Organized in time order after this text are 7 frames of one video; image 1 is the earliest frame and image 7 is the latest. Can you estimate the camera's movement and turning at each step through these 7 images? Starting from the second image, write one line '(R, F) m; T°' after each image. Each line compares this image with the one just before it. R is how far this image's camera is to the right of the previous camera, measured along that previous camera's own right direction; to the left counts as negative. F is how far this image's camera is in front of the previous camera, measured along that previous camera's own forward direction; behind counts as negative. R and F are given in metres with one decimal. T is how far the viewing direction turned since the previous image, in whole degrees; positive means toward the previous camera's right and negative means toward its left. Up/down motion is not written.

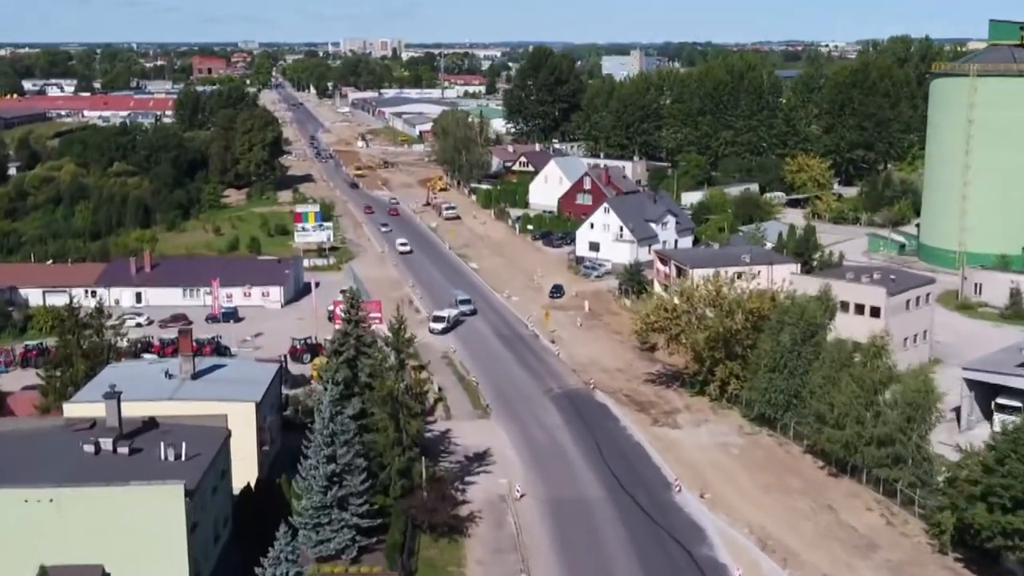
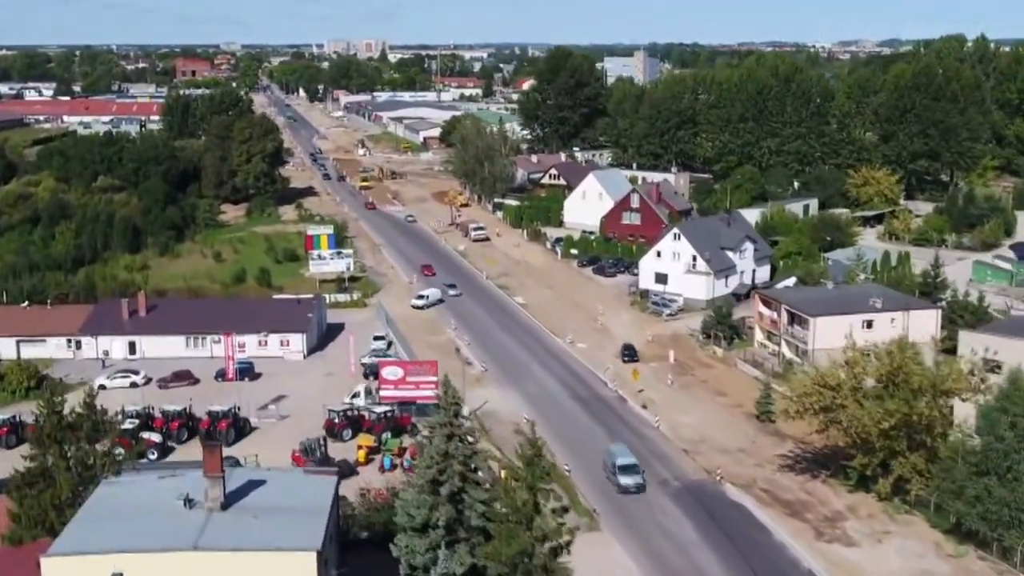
(-2.3, +6.0) m; +1°
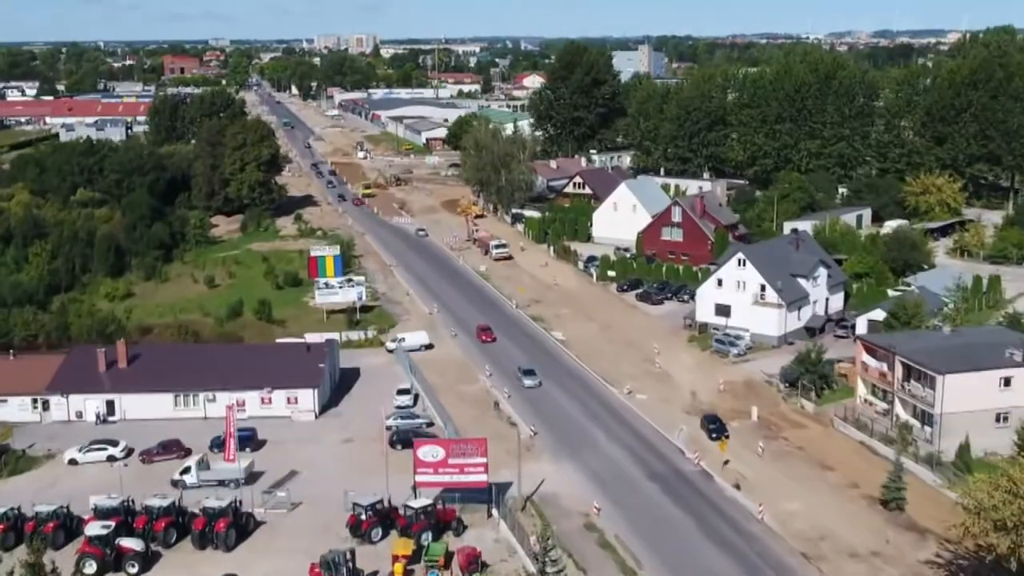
(-1.3, +4.9) m; 0°
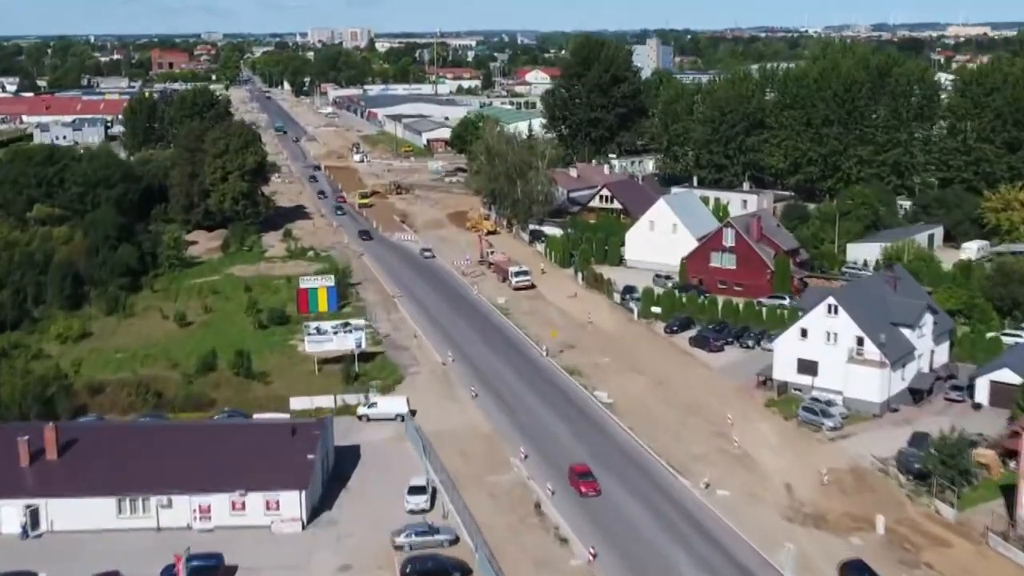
(-0.9, +6.1) m; 0°
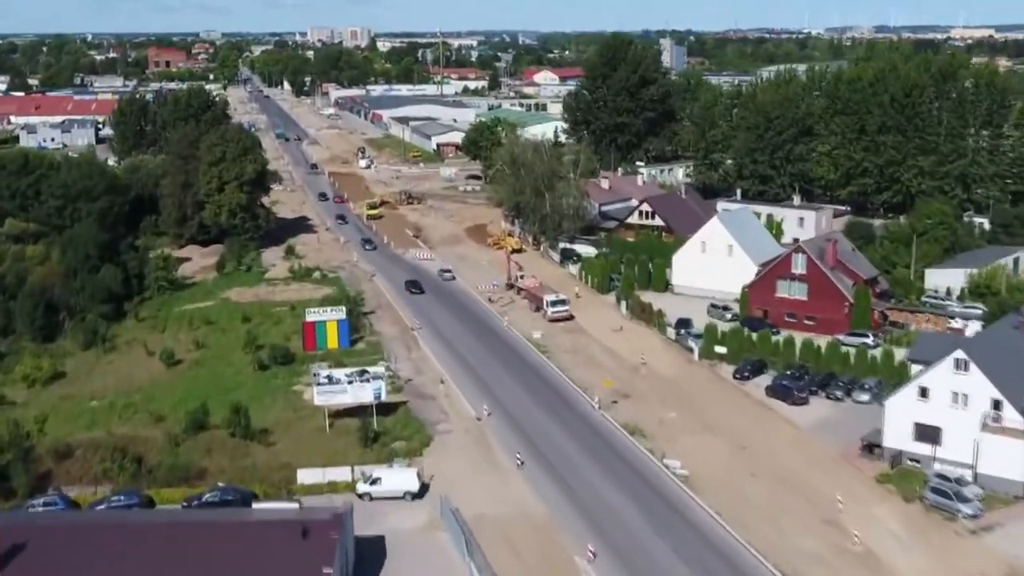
(-1.1, +4.6) m; 0°
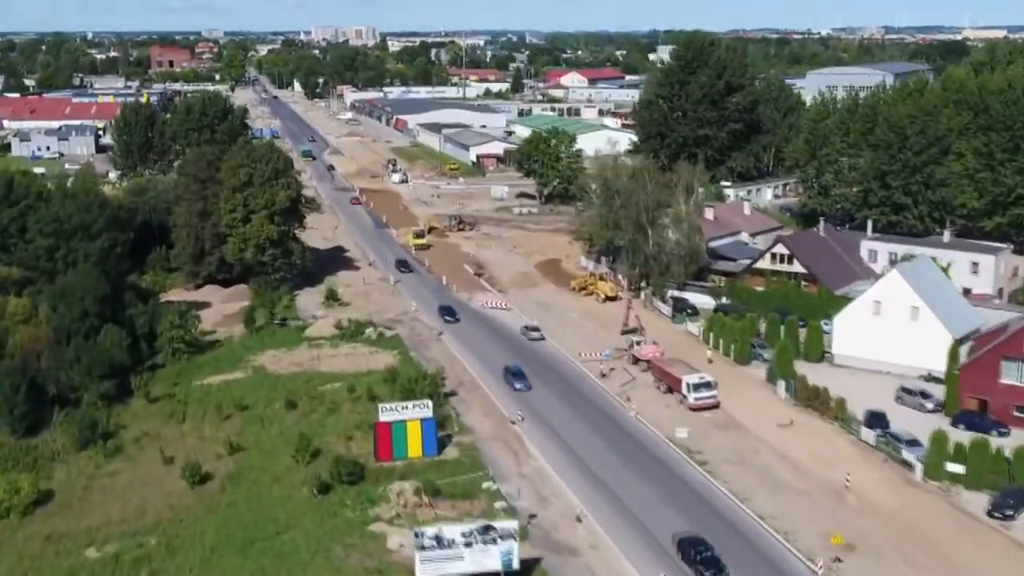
(-2.8, +7.8) m; 0°
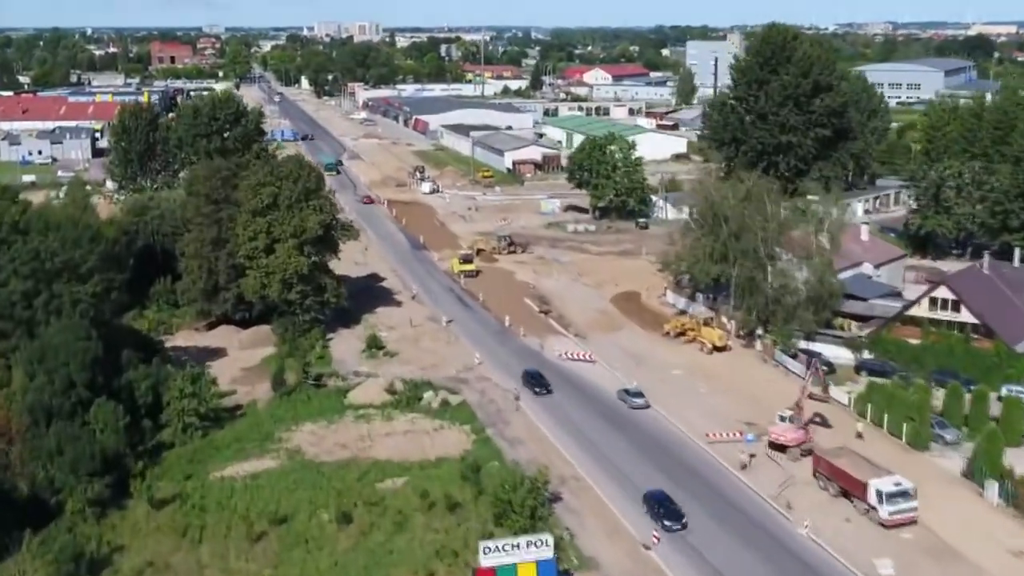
(-2.1, +6.4) m; 0°
